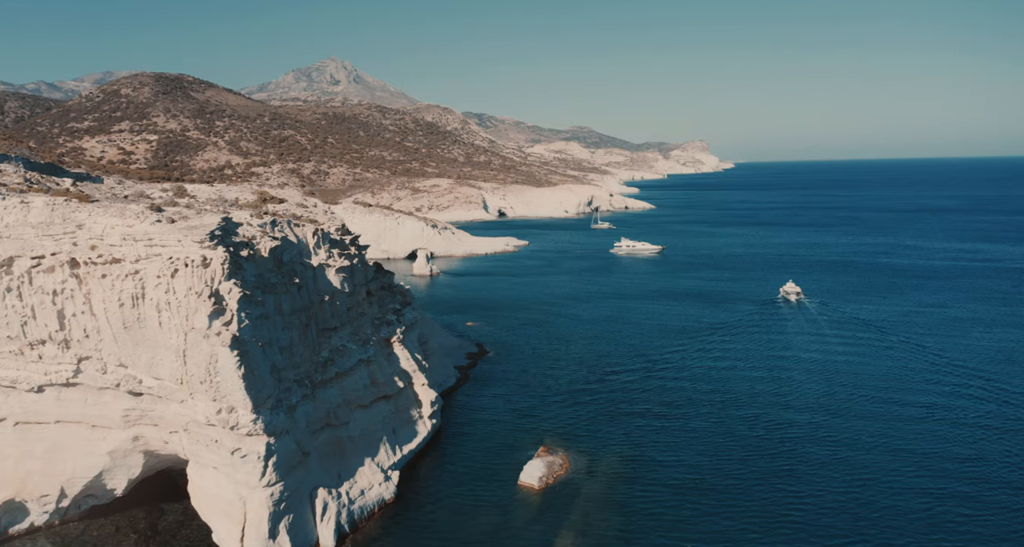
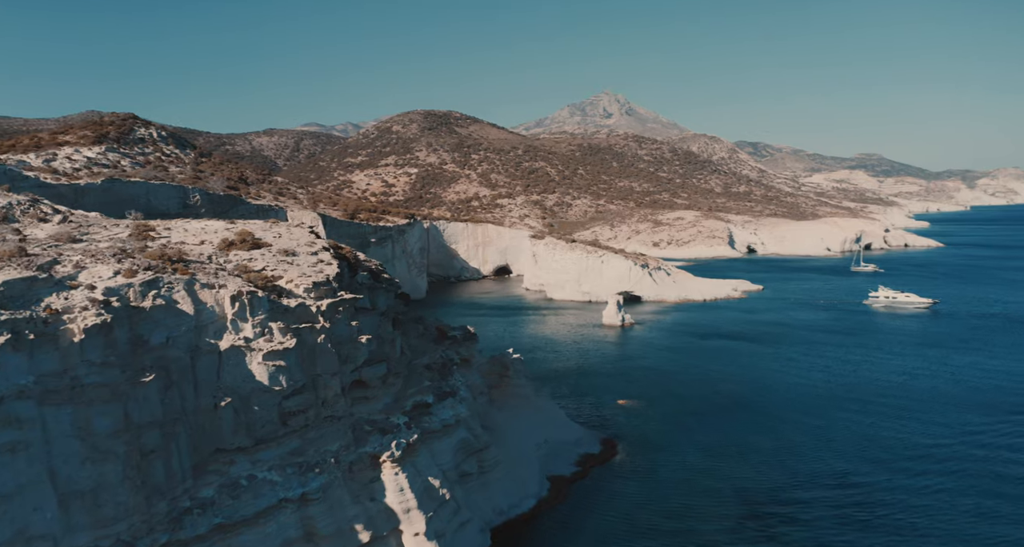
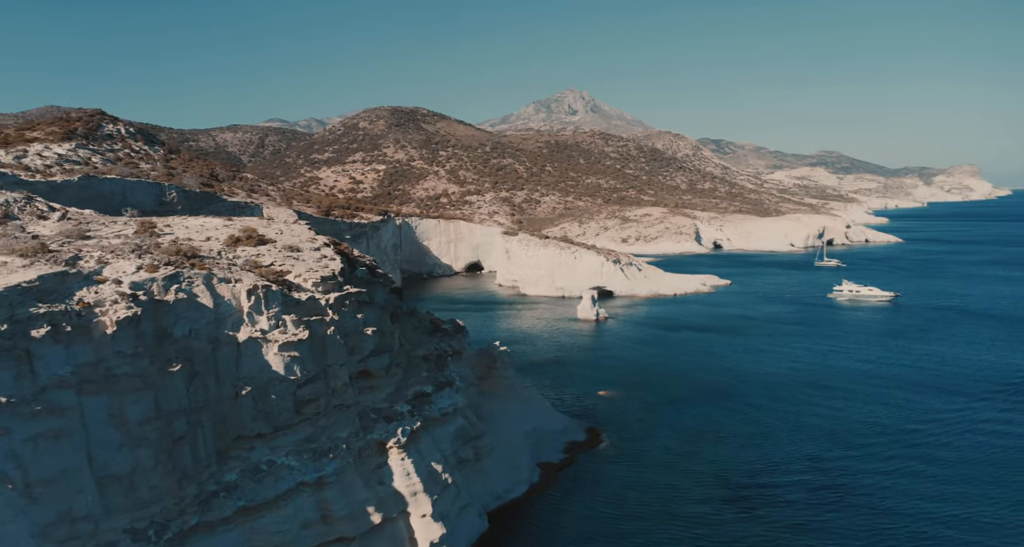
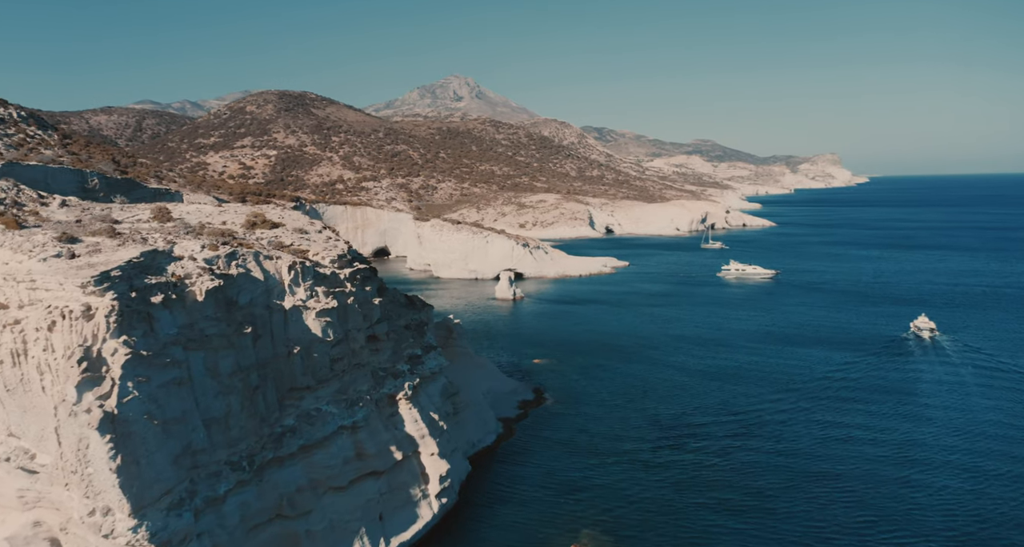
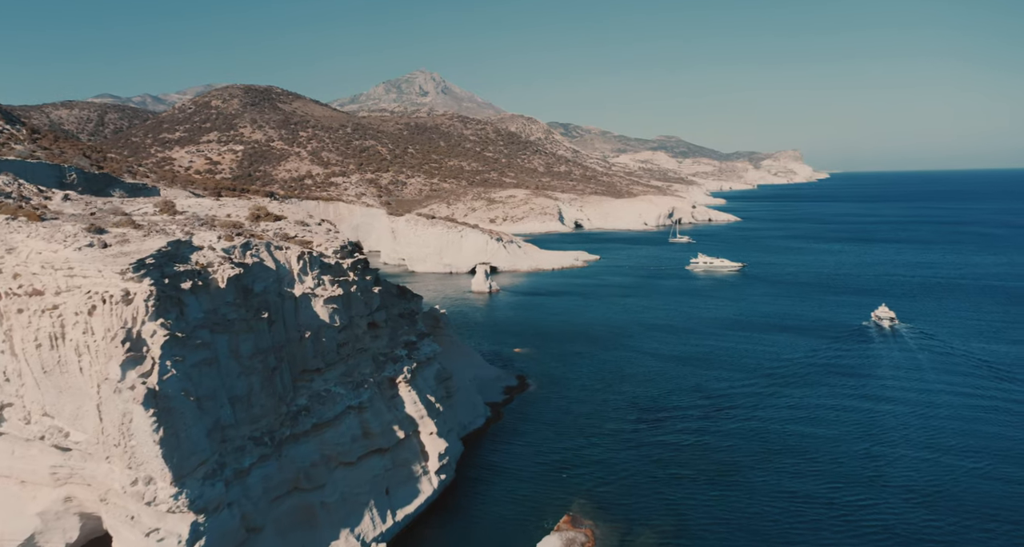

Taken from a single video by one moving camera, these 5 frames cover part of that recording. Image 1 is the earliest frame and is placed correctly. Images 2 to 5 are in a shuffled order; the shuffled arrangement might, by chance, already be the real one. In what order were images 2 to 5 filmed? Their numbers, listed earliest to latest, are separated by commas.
5, 4, 3, 2
